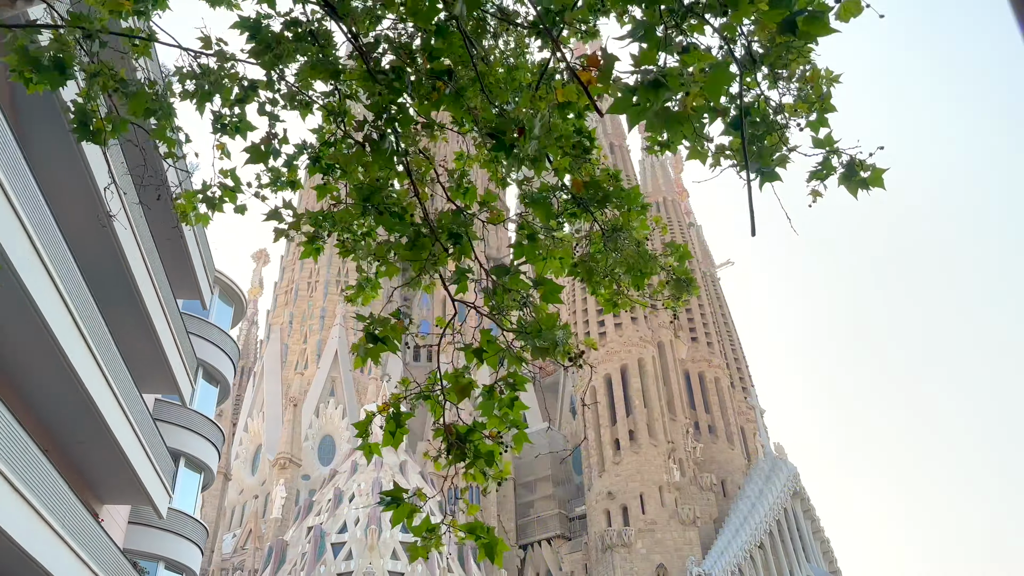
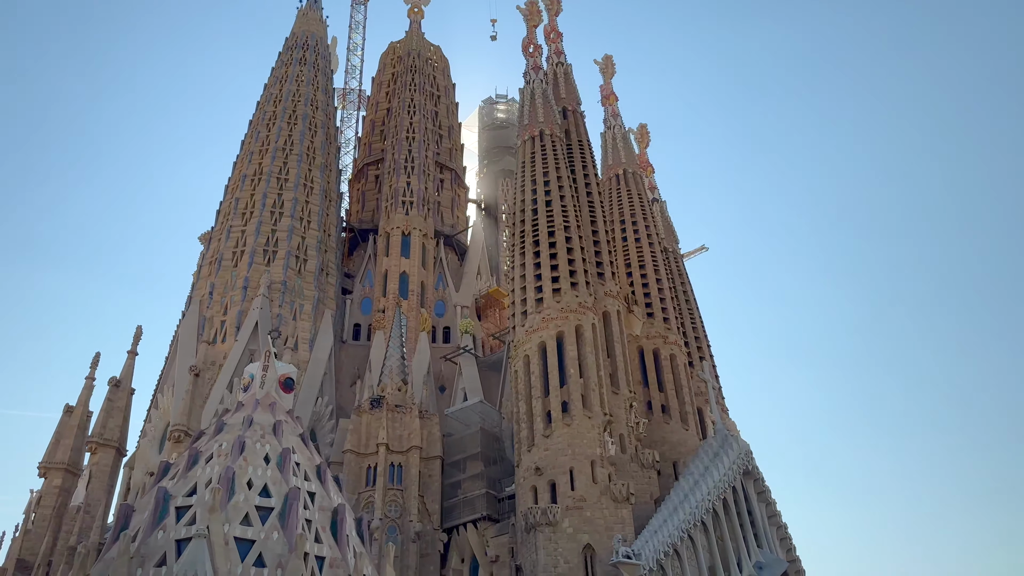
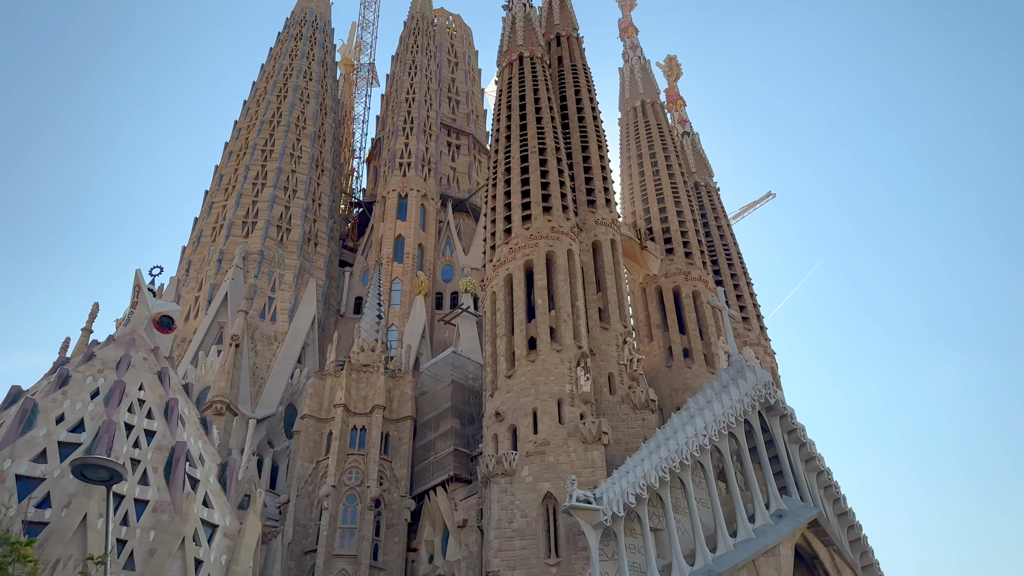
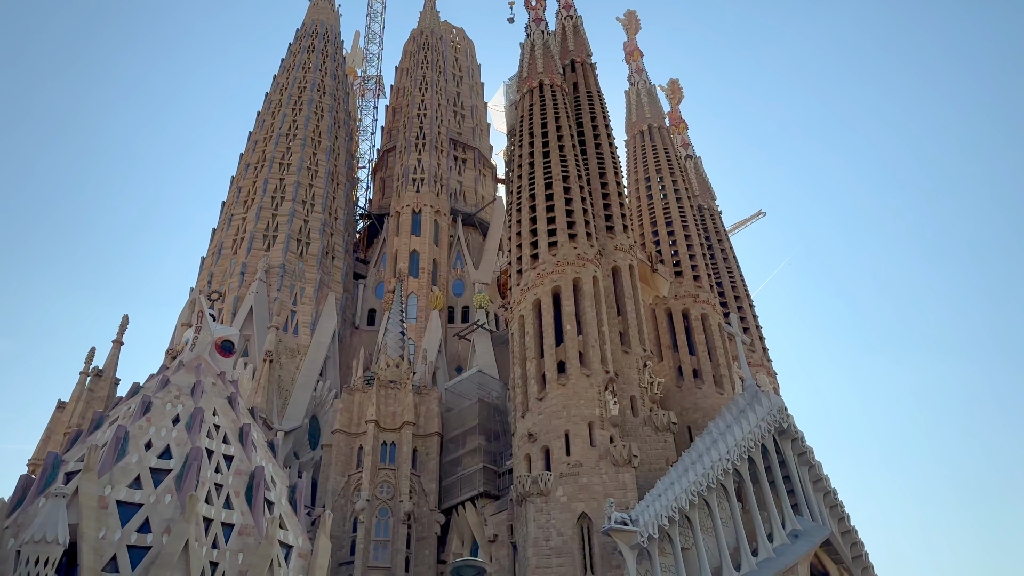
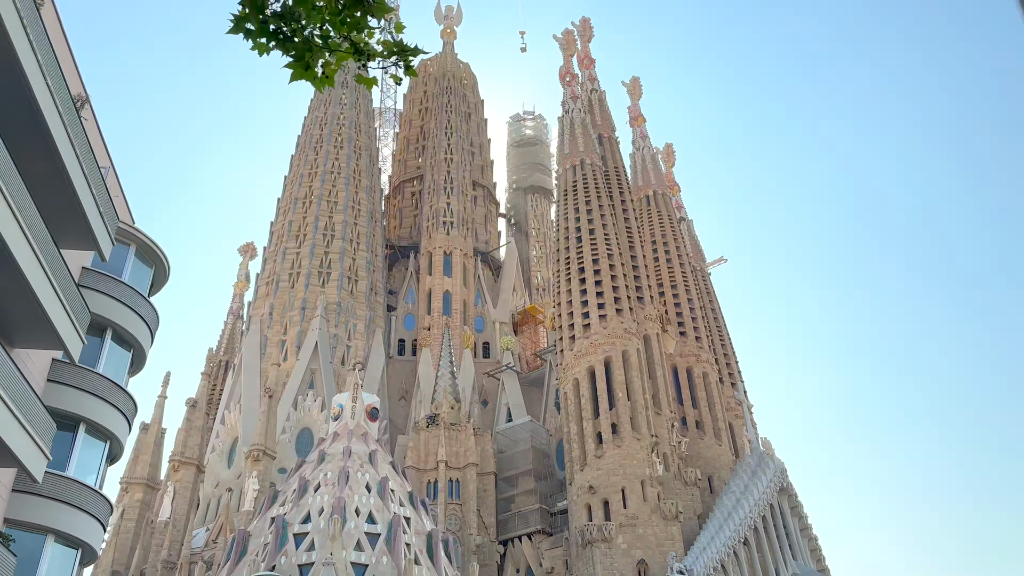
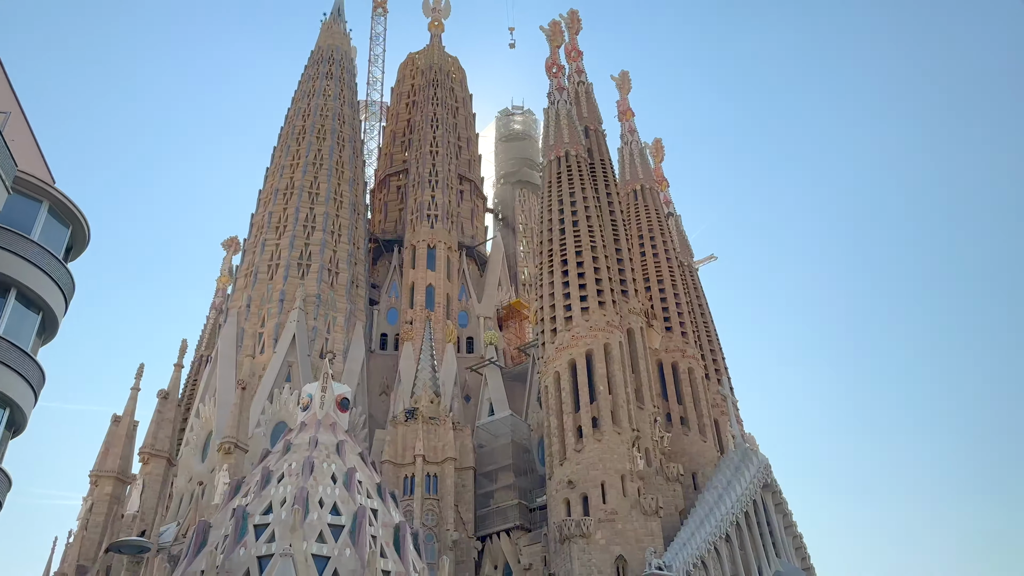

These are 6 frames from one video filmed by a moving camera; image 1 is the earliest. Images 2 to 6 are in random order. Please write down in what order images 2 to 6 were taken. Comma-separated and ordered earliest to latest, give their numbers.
5, 6, 2, 4, 3
